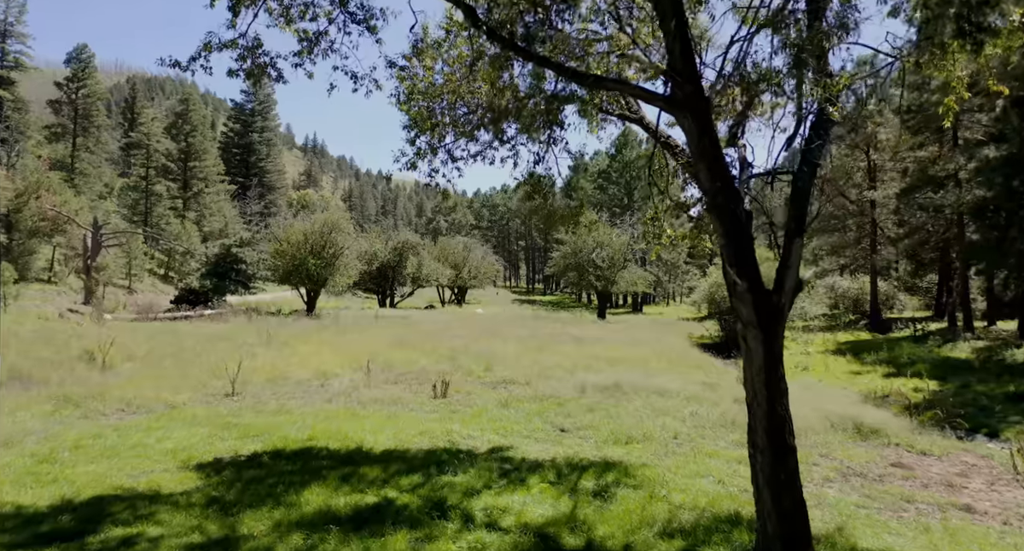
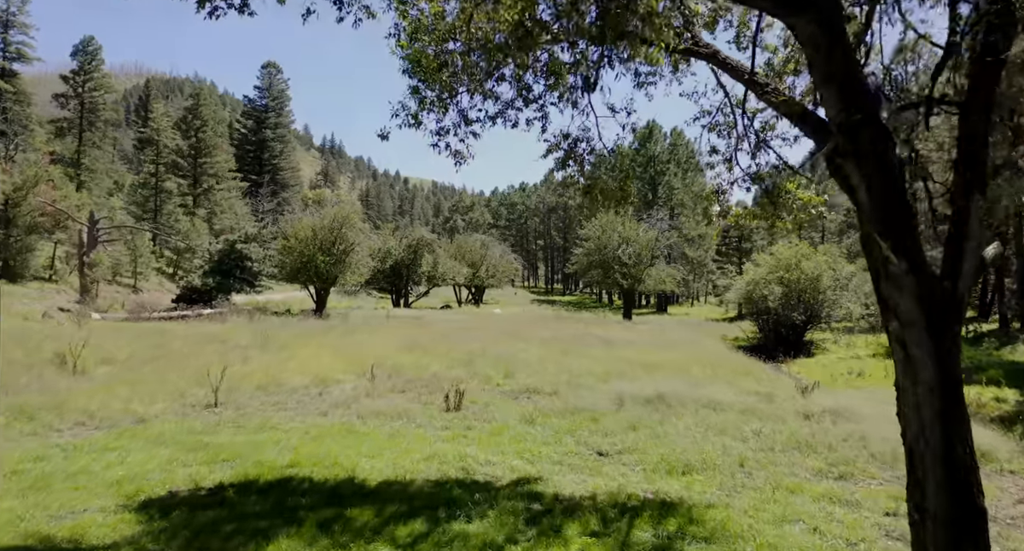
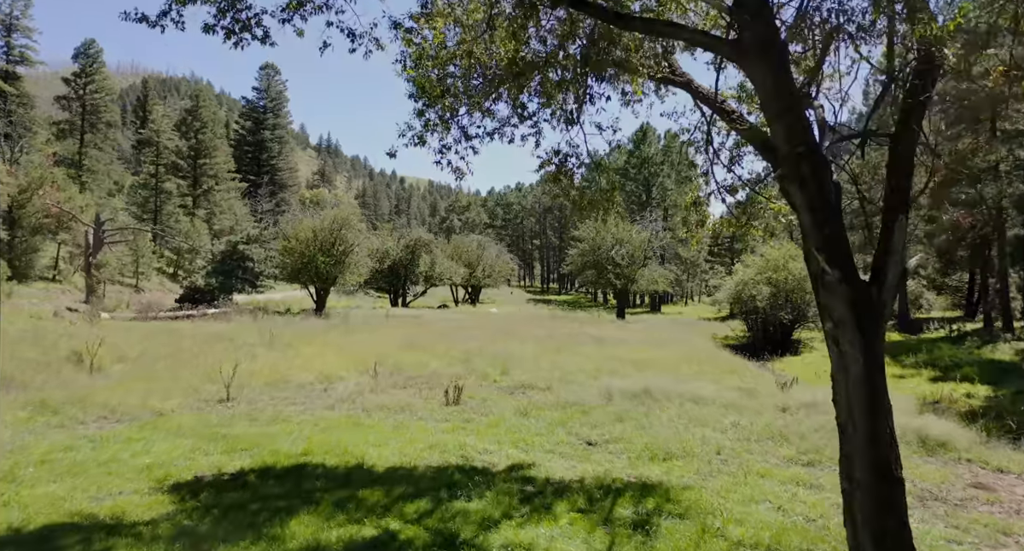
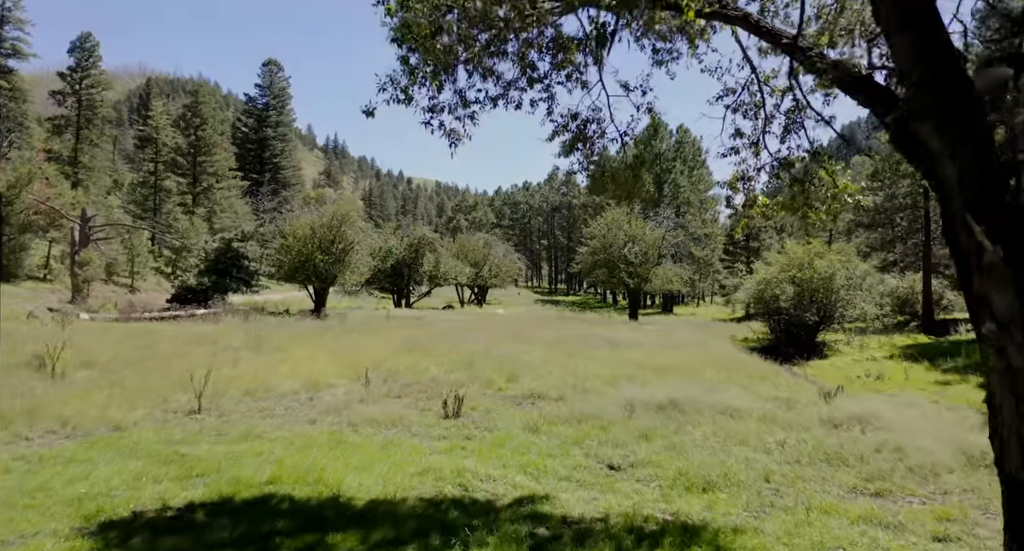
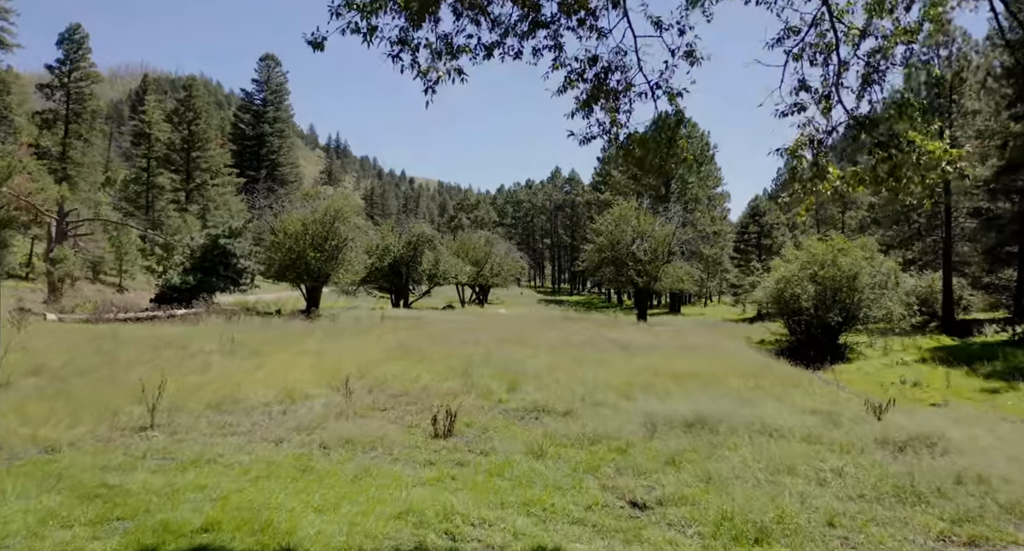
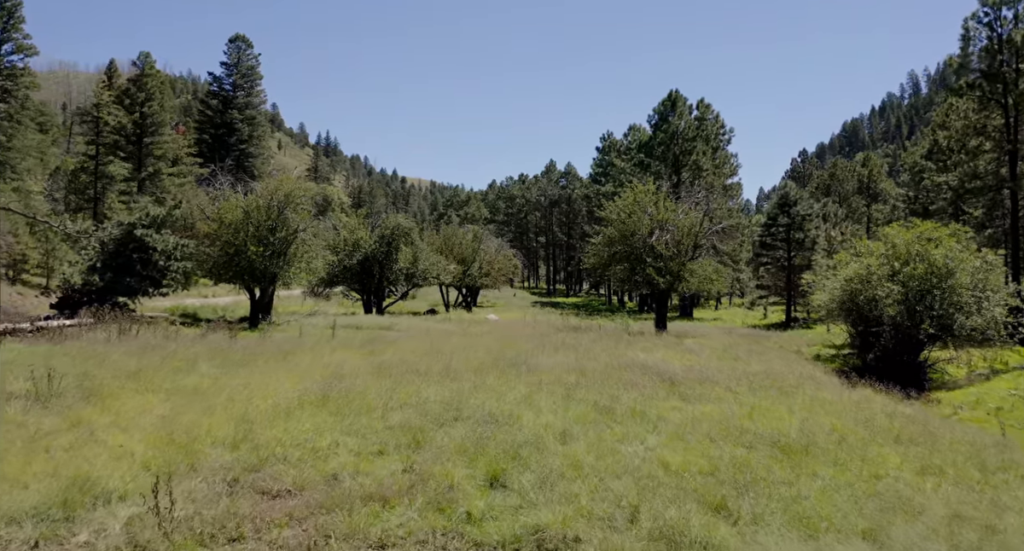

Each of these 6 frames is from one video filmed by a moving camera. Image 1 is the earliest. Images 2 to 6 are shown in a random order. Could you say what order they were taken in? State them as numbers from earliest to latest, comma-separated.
3, 2, 4, 5, 6
